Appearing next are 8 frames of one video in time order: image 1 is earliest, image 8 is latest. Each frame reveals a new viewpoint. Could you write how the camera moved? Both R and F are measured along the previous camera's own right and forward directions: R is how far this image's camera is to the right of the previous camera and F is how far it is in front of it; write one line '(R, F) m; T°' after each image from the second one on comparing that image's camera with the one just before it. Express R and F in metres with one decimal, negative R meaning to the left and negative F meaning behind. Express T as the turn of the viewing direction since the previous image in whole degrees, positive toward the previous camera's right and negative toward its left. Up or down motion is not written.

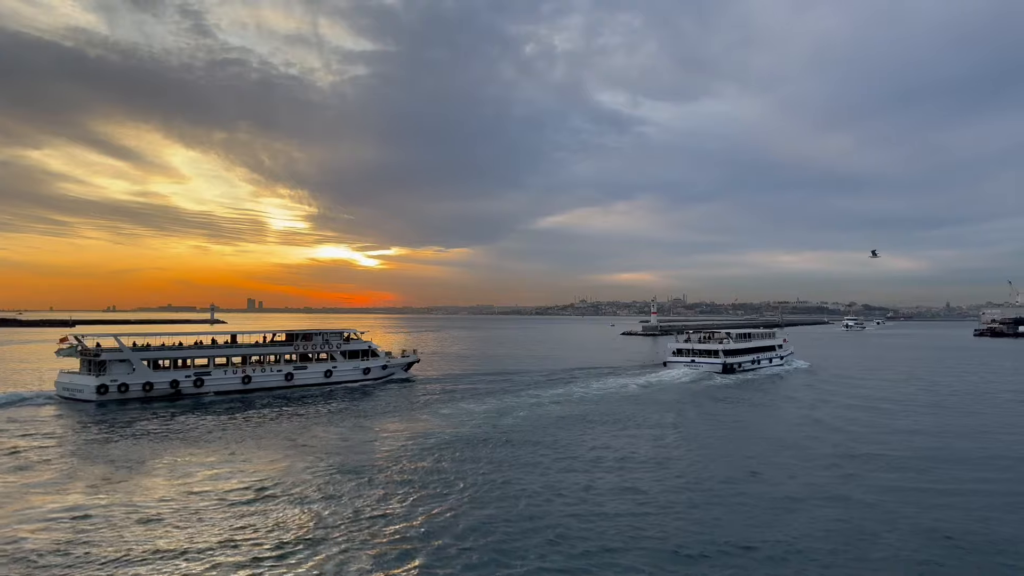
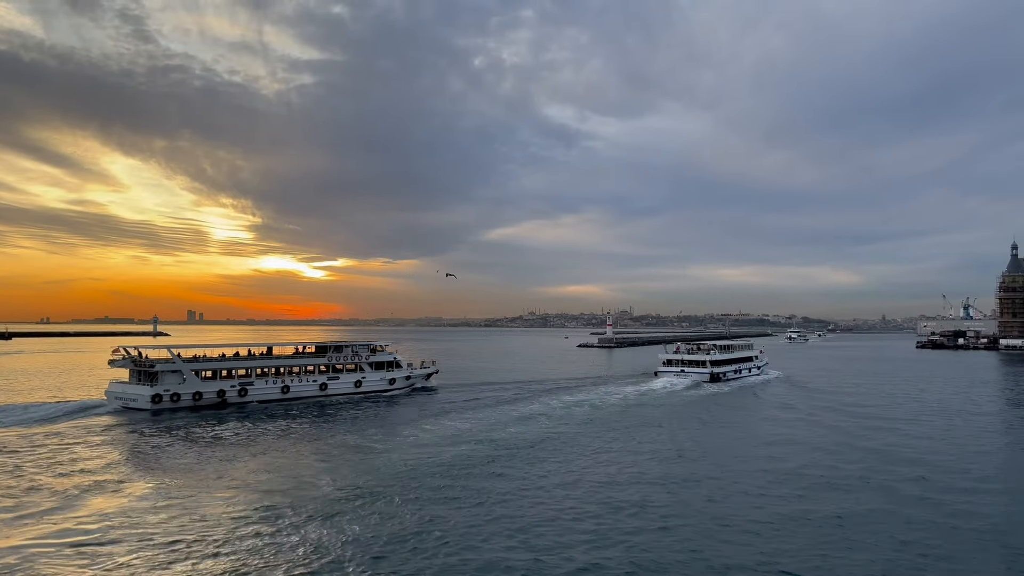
(-1.9, -1.1) m; +4°
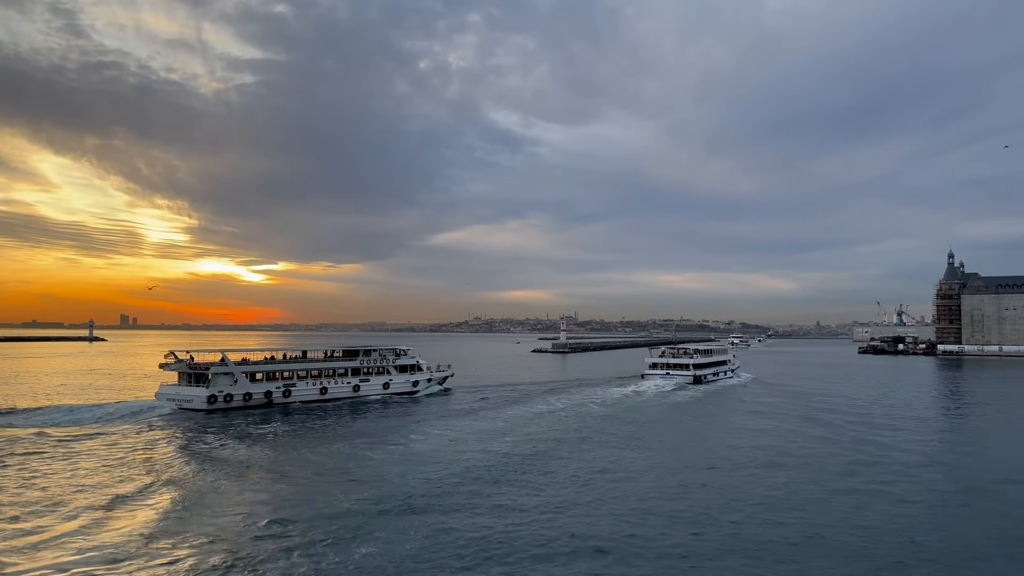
(-1.9, -1.3) m; +4°
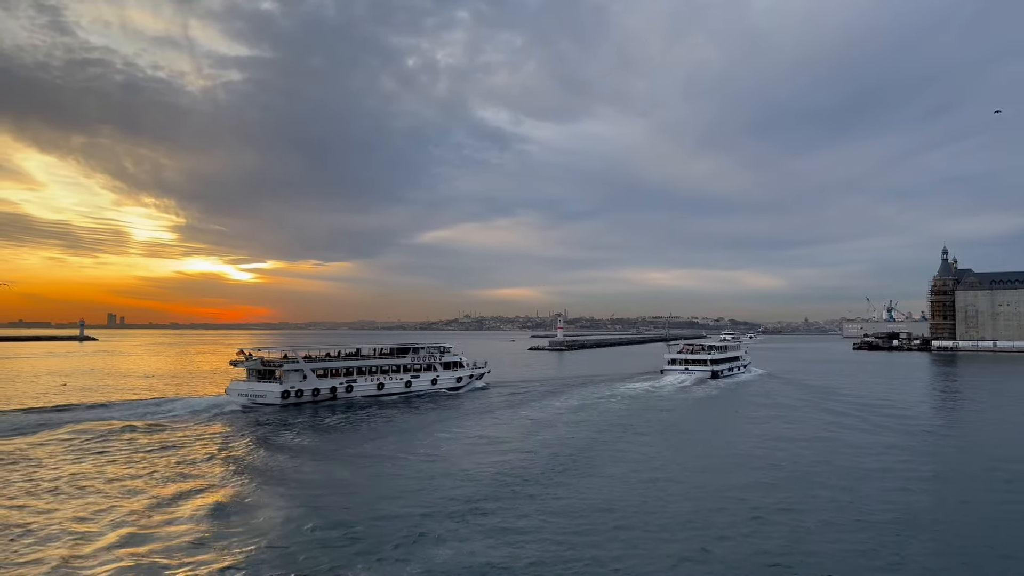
(-1.5, -1.0) m; 0°
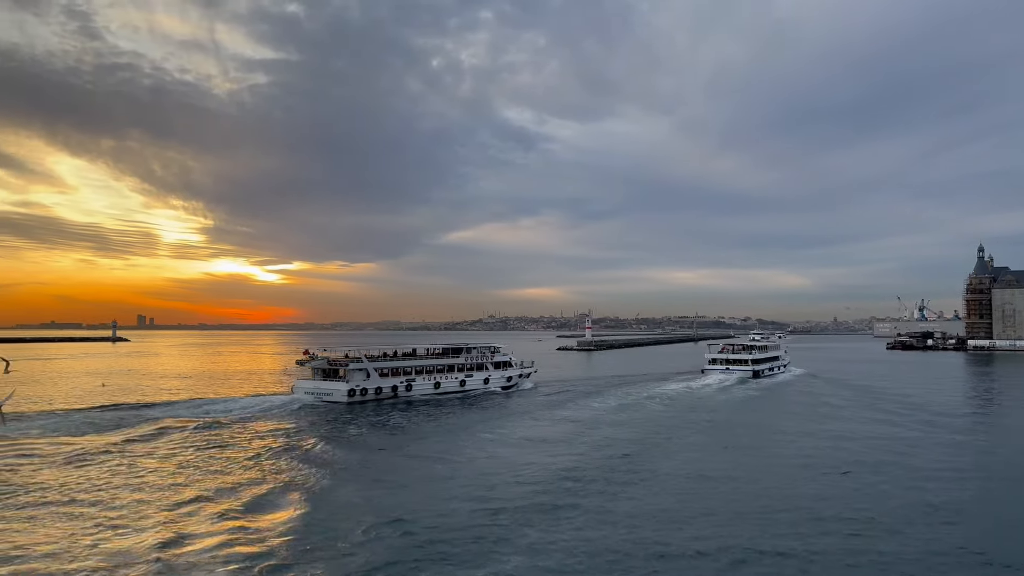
(-0.9, -0.4) m; -2°
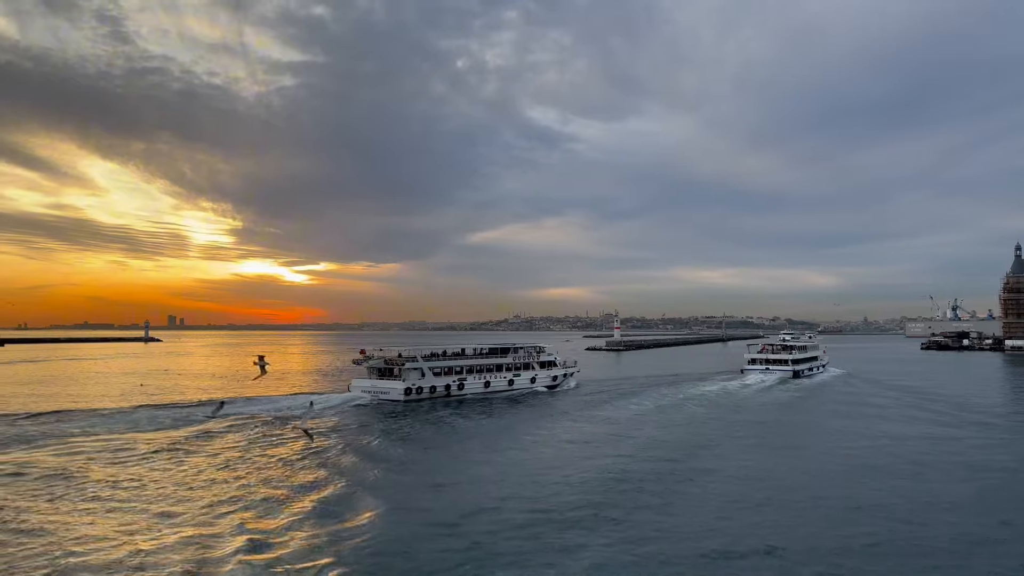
(-0.8, -0.4) m; -2°
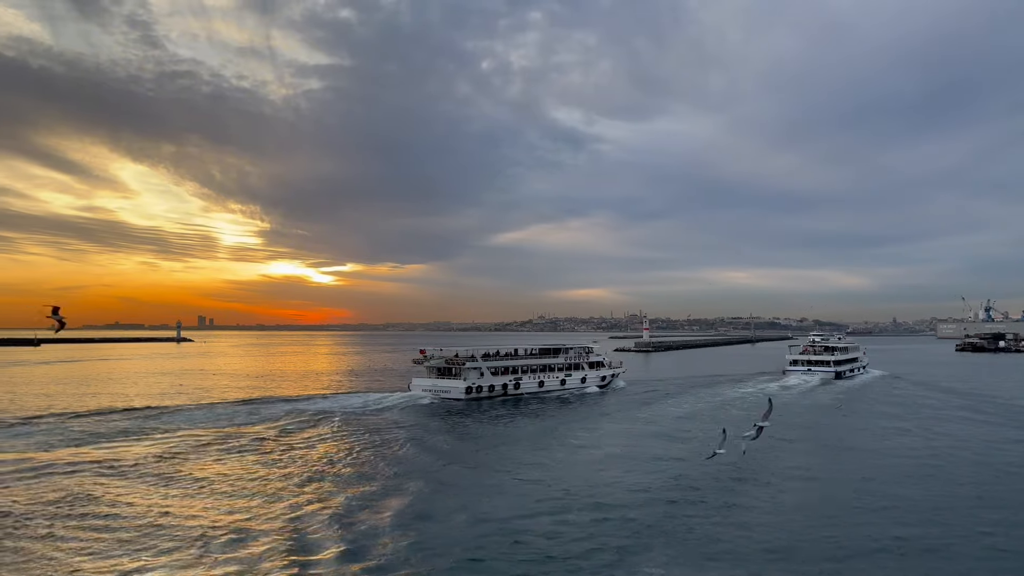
(-1.0, -0.6) m; -2°
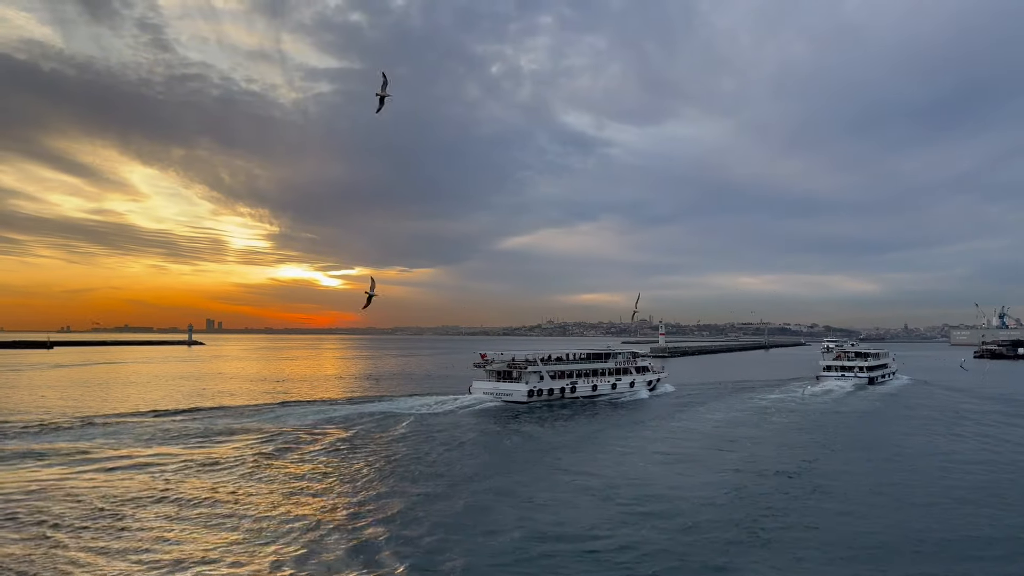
(-1.6, -0.6) m; -1°
